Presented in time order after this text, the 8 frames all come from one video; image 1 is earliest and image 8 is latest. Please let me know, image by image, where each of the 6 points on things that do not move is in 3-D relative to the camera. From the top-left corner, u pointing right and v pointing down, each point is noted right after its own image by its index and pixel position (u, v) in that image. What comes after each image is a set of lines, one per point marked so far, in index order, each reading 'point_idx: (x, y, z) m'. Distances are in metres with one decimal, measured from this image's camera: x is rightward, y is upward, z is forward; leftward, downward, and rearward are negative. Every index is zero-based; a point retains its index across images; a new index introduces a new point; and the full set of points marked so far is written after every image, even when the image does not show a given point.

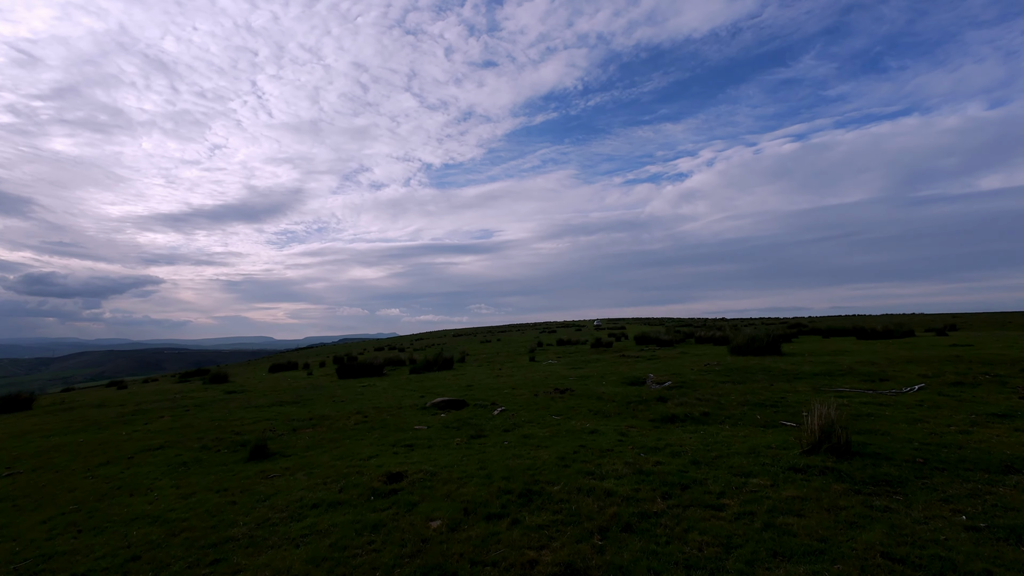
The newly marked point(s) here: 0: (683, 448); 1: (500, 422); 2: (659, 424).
0: (+5.0, -4.6, +13.4) m
1: (-0.5, -5.7, +19.4) m
2: (+5.4, -5.0, +17.1) m
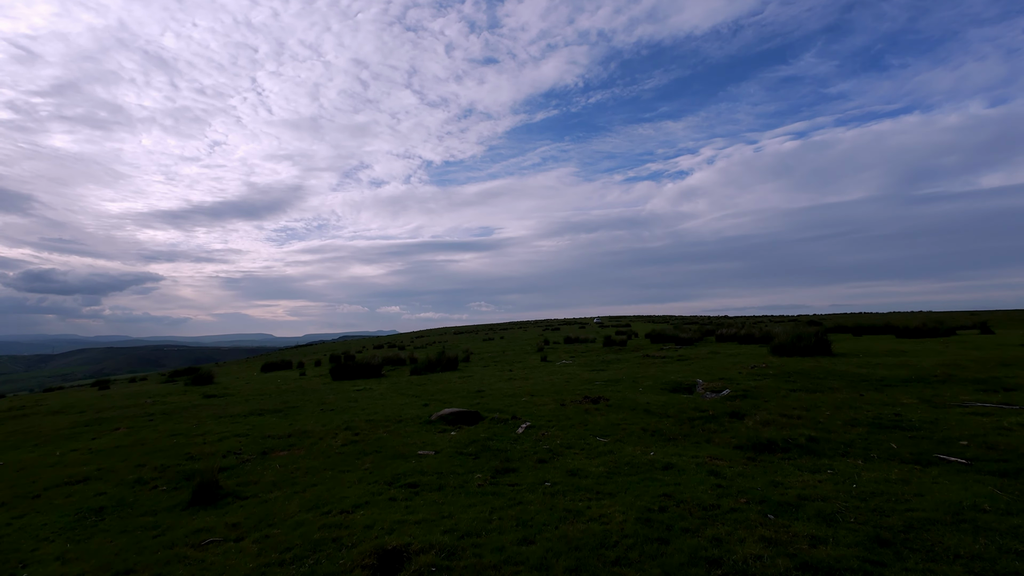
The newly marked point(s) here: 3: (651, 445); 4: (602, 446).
0: (+6.1, -4.1, +8.8) m
1: (+0.6, -5.2, +14.8) m
2: (+6.5, -4.5, +12.5) m
3: (+4.3, -4.9, +14.3) m
4: (+2.8, -5.0, +14.3) m
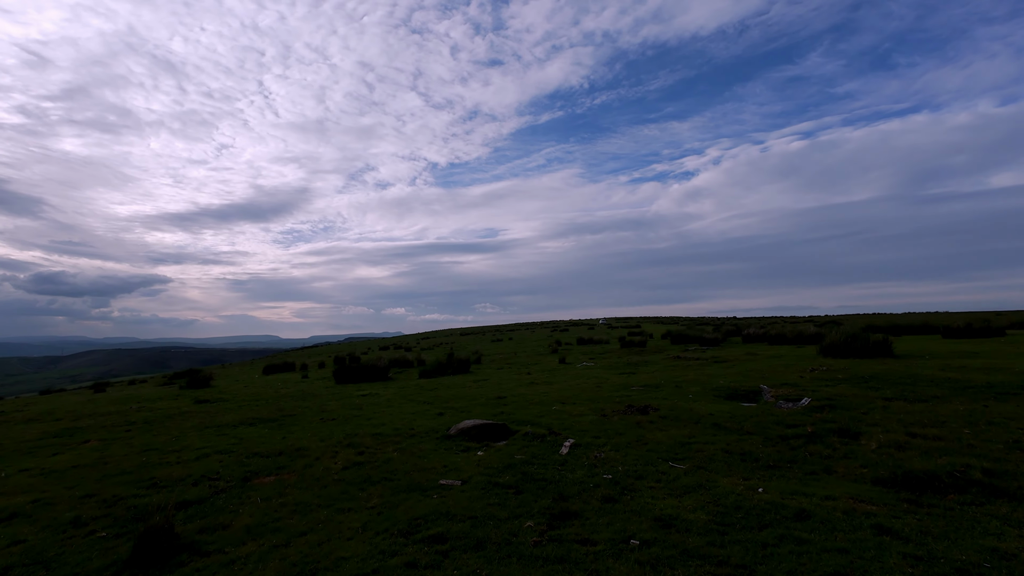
0: (+7.3, -3.6, +5.2) m
1: (+1.8, -4.7, +11.3) m
2: (+7.8, -4.0, +8.9) m
3: (+5.5, -4.4, +10.7) m
4: (+4.1, -4.5, +10.8) m
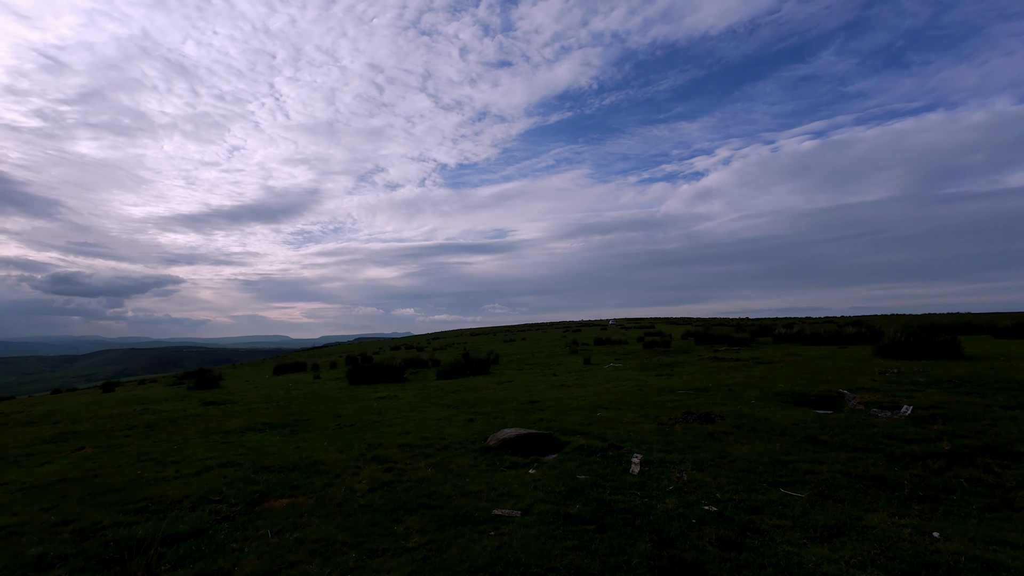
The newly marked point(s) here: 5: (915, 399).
0: (+8.6, -3.2, +2.7) m
1: (+3.3, -4.3, +8.8) m
2: (+9.2, -3.6, +6.4) m
3: (+7.0, -4.0, +8.2) m
4: (+5.5, -4.1, +8.3) m
5: (+14.5, -4.0, +16.5) m
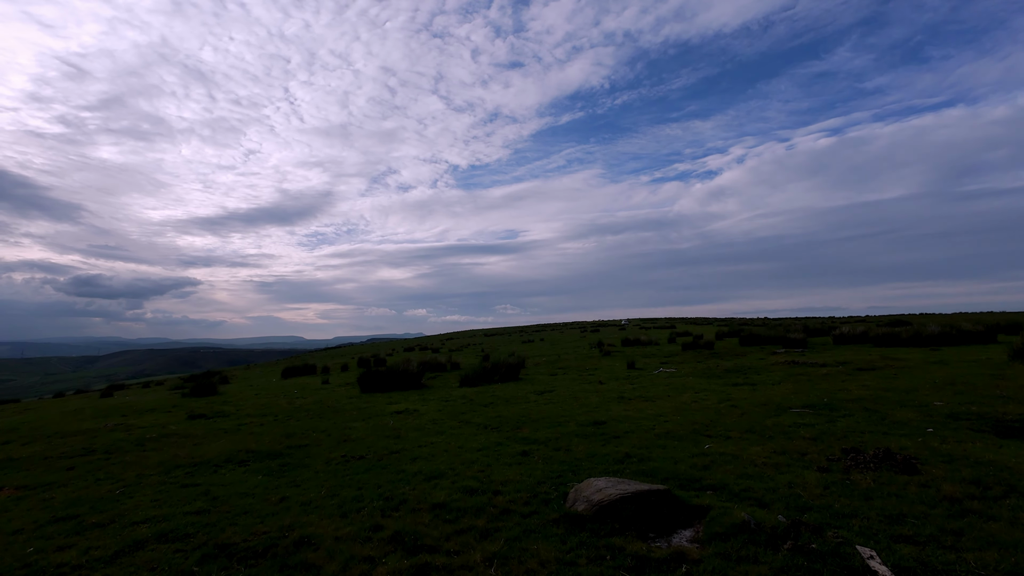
0: (+10.3, -2.6, -3.2) m
1: (+5.2, -3.7, +3.1) m
2: (+11.0, -3.0, +0.5) m
3: (+8.9, -3.4, +2.4) m
4: (+7.4, -3.5, +2.6) m
5: (+16.6, -3.3, +10.6) m
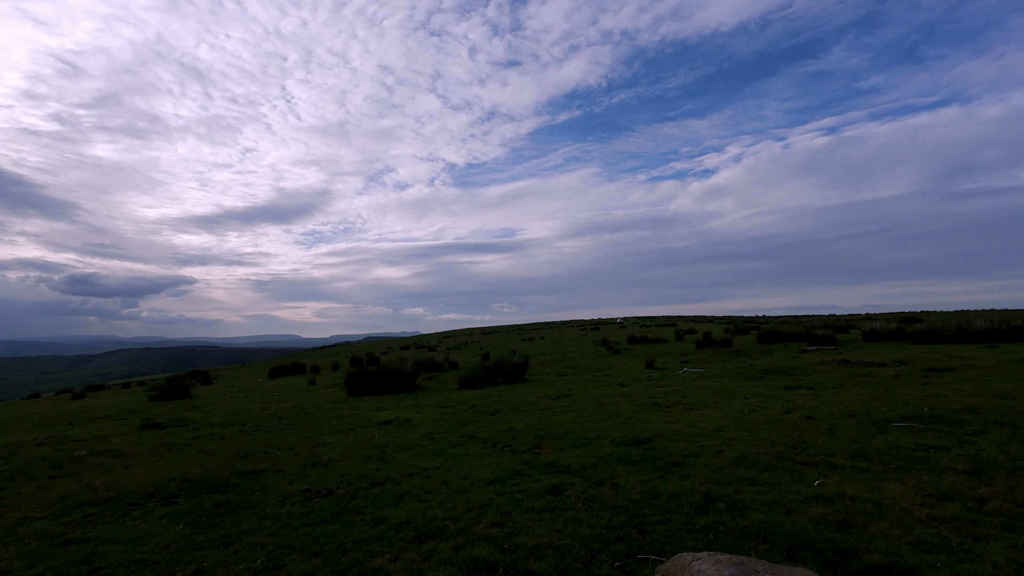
0: (+11.0, -2.0, -7.3) m
1: (+5.8, -3.1, -1.0) m
2: (+11.7, -2.4, -3.6) m
3: (+9.5, -2.8, -1.7) m
4: (+8.0, -2.9, -1.6) m
5: (+17.2, -2.7, +6.5) m
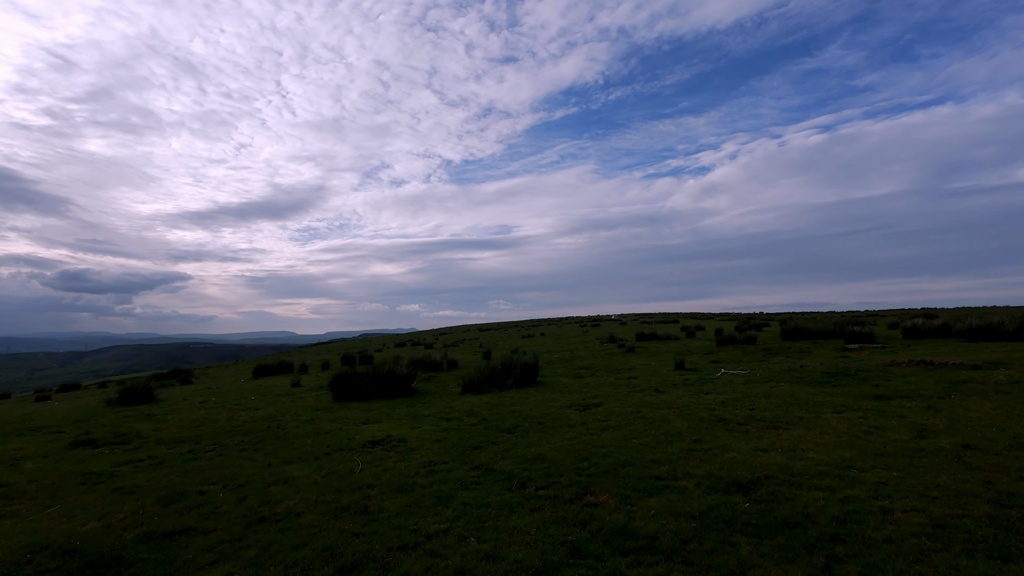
0: (+12.1, -1.6, -11.8) m
1: (+6.8, -2.6, -5.6) m
2: (+12.7, -2.0, -8.1) m
3: (+10.5, -2.3, -6.2) m
4: (+9.1, -2.4, -6.1) m
5: (+18.2, -2.2, +2.0) m
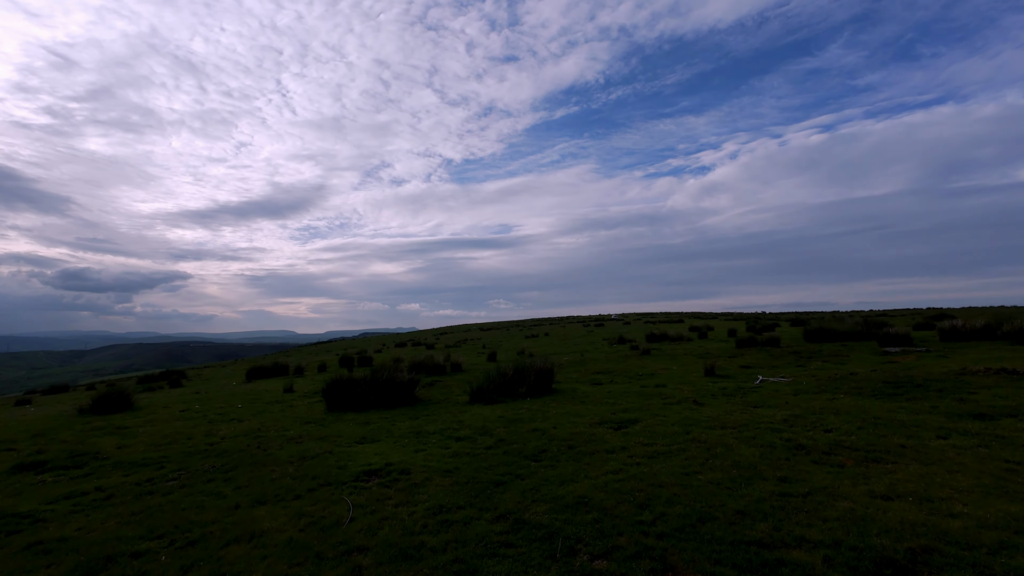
0: (+12.9, -1.5, -14.8) m
1: (+7.6, -2.5, -8.6) m
2: (+13.5, -1.9, -11.1) m
3: (+11.3, -2.3, -9.2) m
4: (+9.8, -2.3, -9.1) m
5: (+19.0, -2.1, -1.0) m
